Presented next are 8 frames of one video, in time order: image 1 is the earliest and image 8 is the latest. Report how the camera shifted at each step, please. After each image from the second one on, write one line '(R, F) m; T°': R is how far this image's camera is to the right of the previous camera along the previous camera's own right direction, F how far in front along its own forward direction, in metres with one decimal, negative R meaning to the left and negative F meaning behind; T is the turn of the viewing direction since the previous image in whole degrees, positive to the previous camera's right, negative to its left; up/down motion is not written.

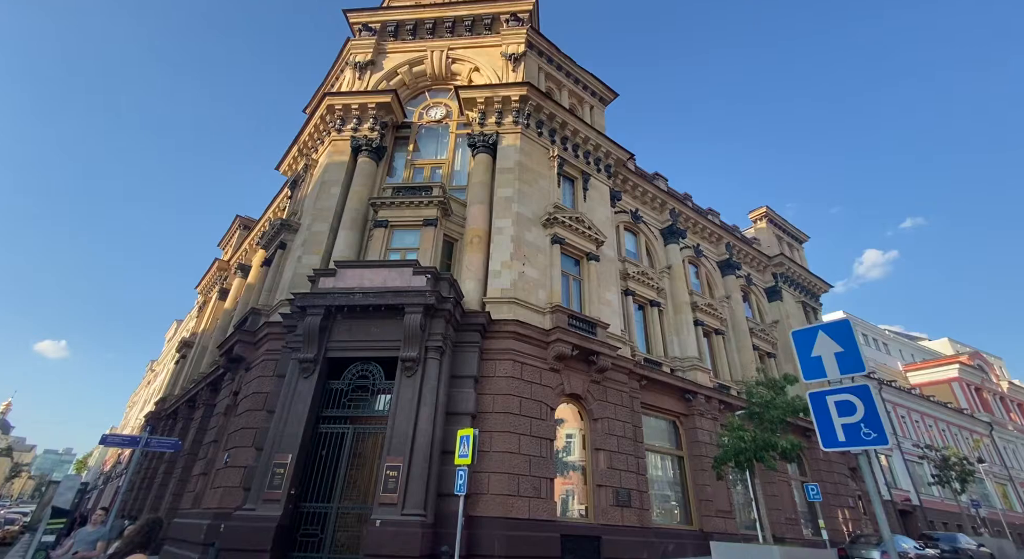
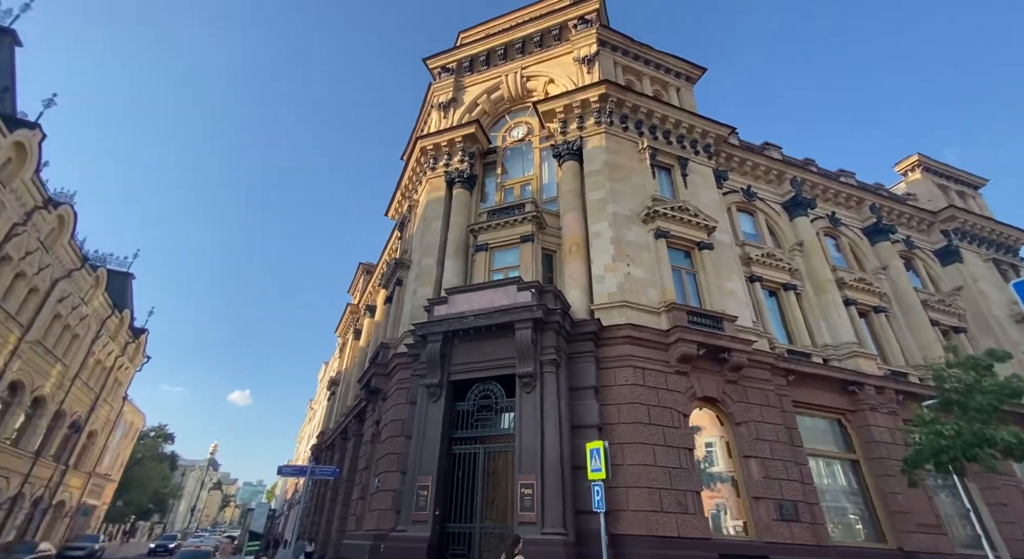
(-0.1, +0.3) m; -12°
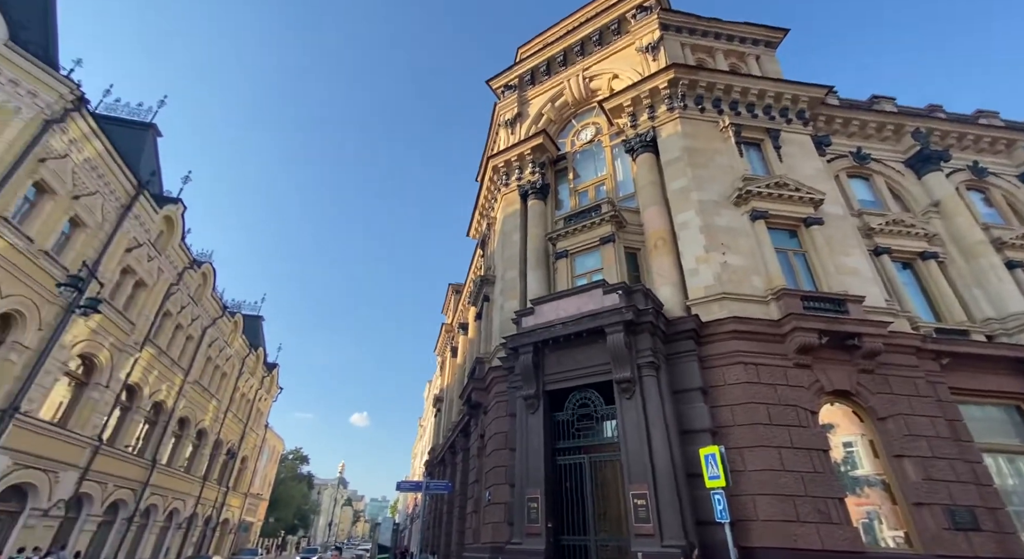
(-0.1, +0.3) m; -10°
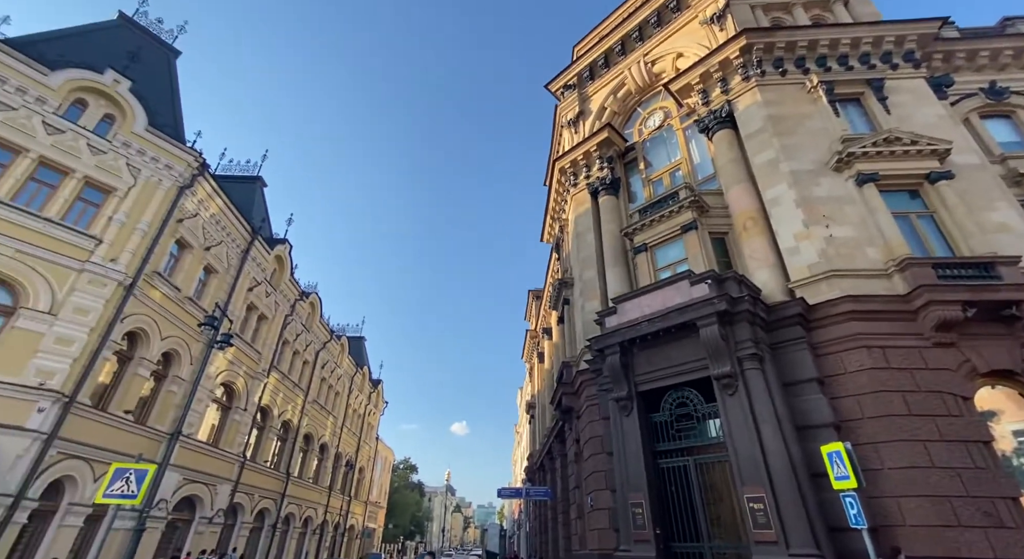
(0.0, +0.3) m; -9°
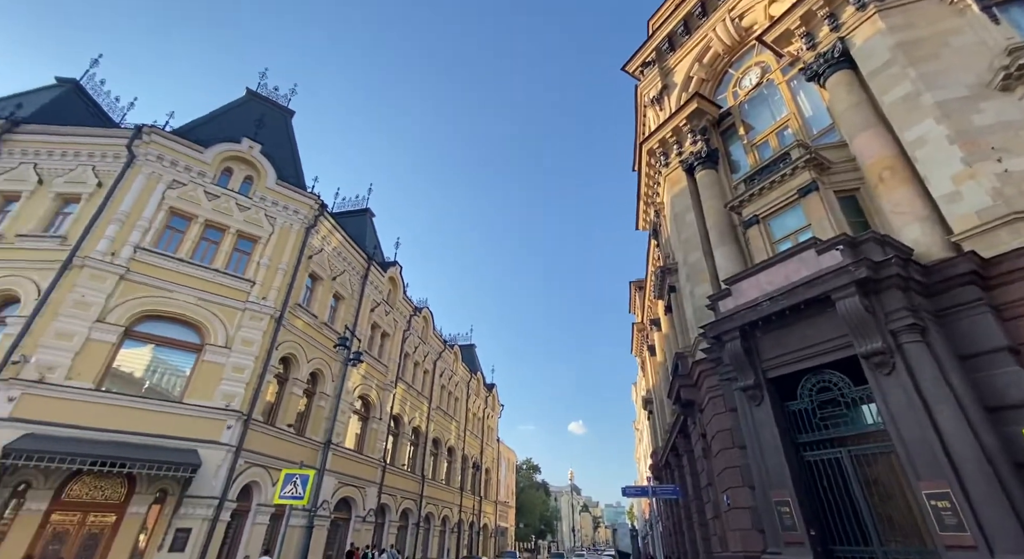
(-0.1, +0.4) m; -12°
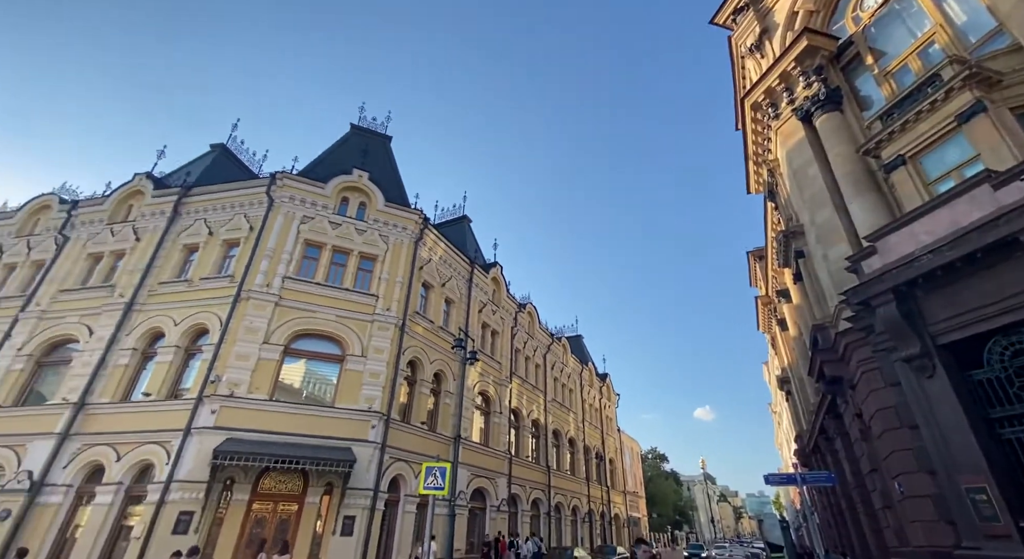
(+0.2, +0.2) m; -13°
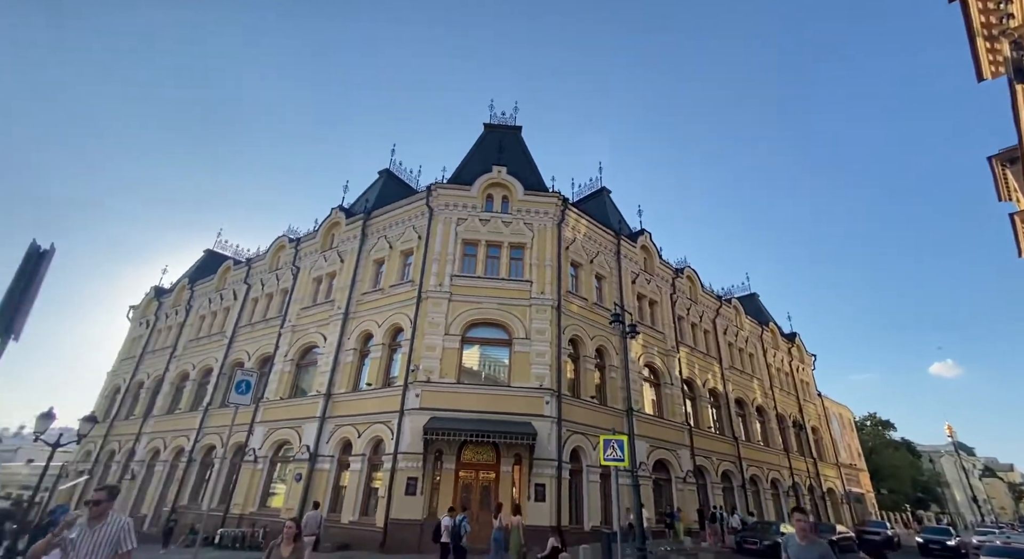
(+1.0, +0.1) m; -21°
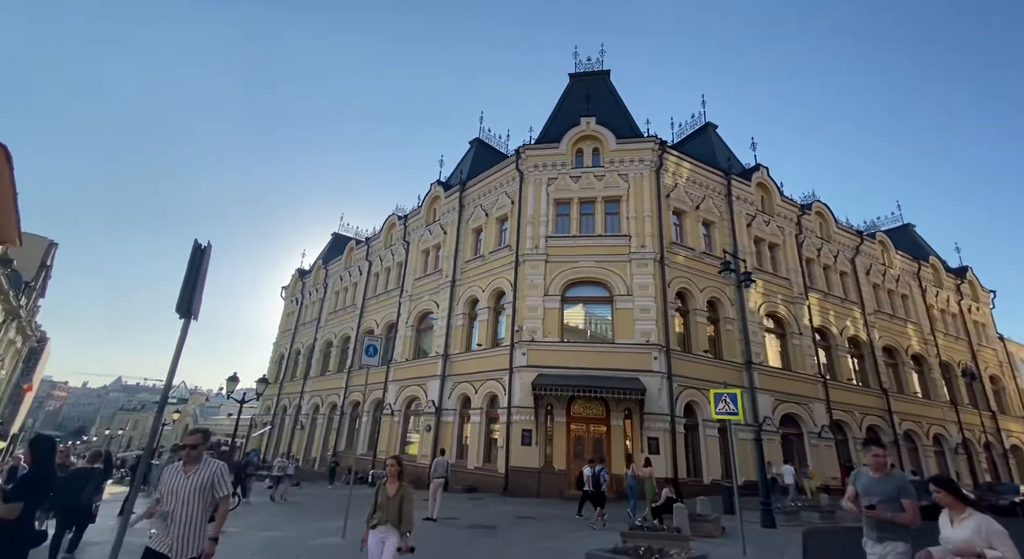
(+0.8, 0.0) m; -14°
